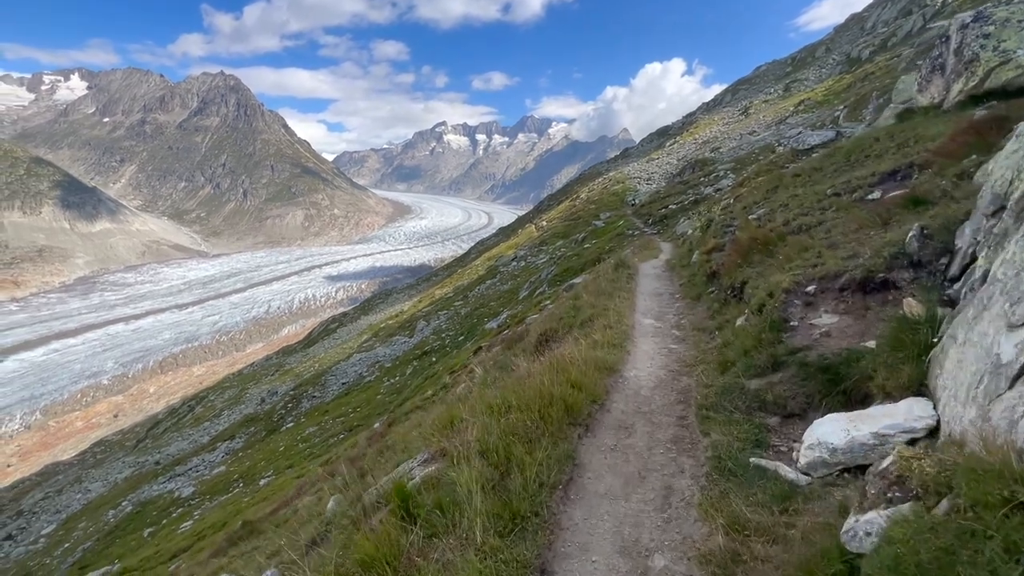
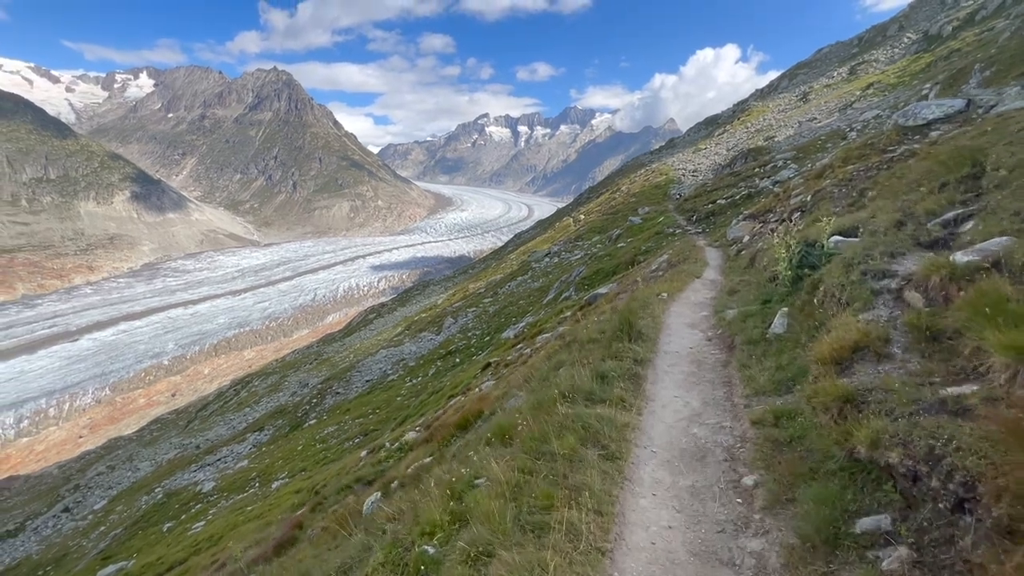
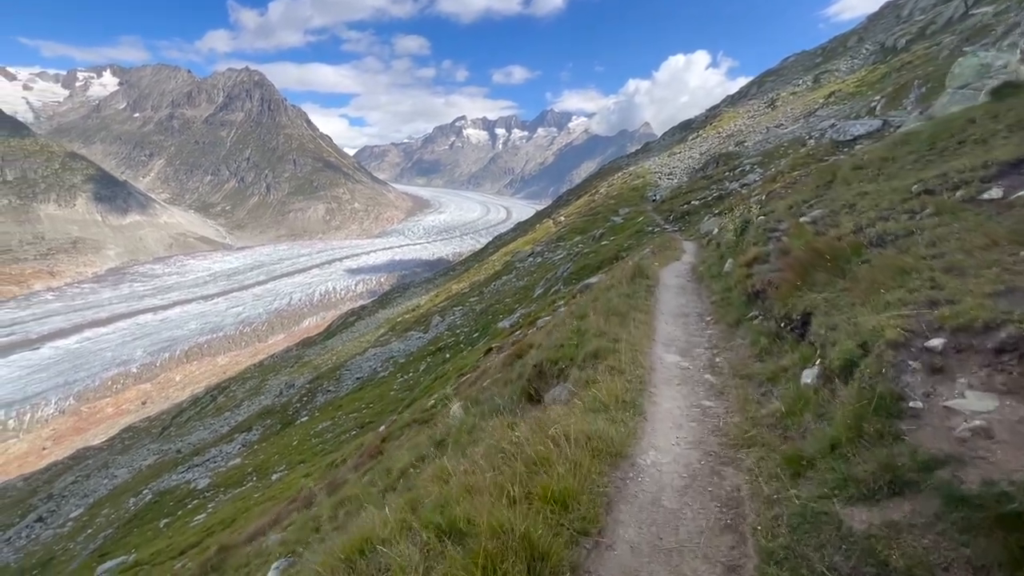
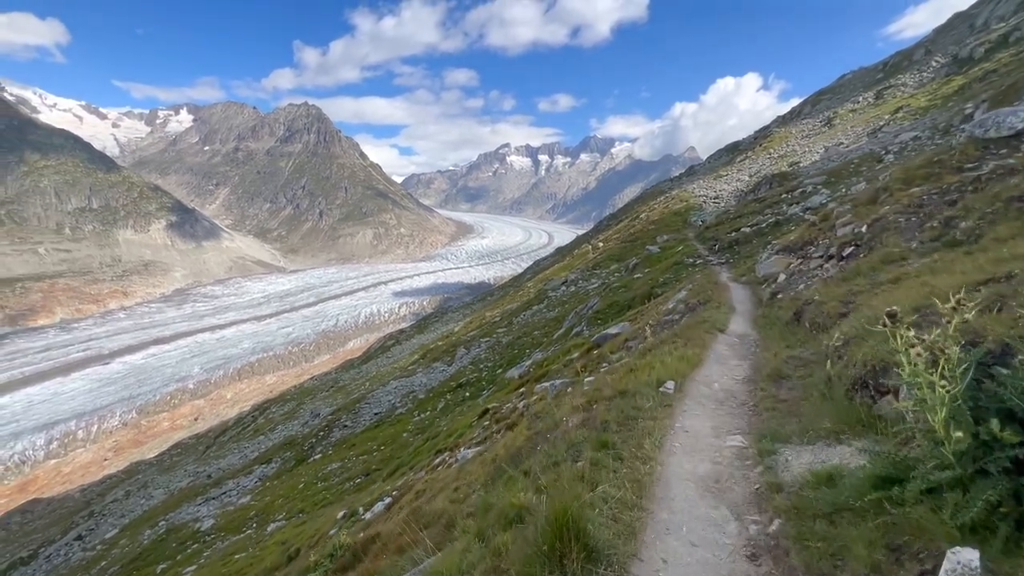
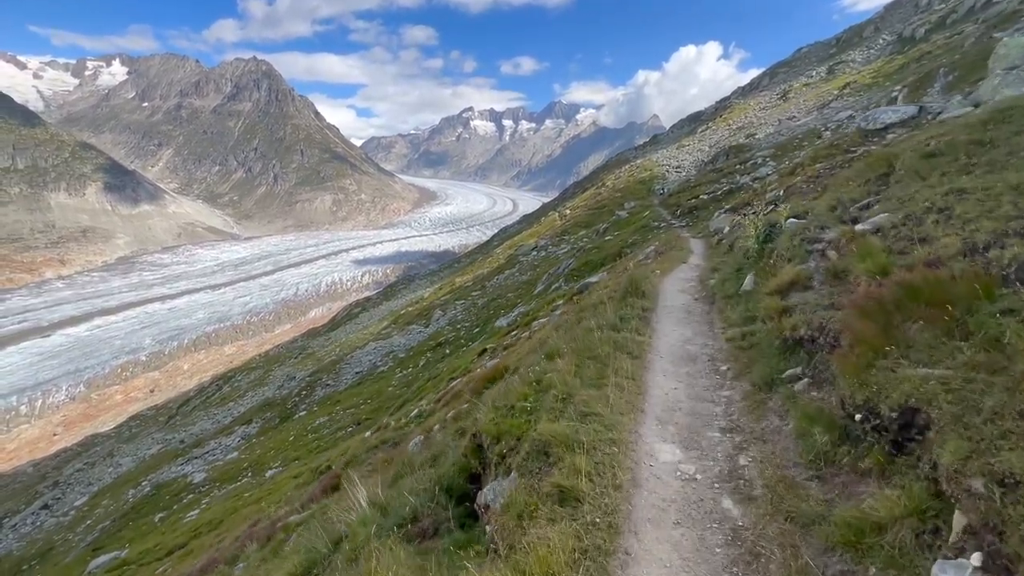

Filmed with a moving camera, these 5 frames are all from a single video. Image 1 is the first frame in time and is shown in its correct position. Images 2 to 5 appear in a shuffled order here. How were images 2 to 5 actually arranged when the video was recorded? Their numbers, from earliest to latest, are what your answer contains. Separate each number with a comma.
3, 5, 2, 4
